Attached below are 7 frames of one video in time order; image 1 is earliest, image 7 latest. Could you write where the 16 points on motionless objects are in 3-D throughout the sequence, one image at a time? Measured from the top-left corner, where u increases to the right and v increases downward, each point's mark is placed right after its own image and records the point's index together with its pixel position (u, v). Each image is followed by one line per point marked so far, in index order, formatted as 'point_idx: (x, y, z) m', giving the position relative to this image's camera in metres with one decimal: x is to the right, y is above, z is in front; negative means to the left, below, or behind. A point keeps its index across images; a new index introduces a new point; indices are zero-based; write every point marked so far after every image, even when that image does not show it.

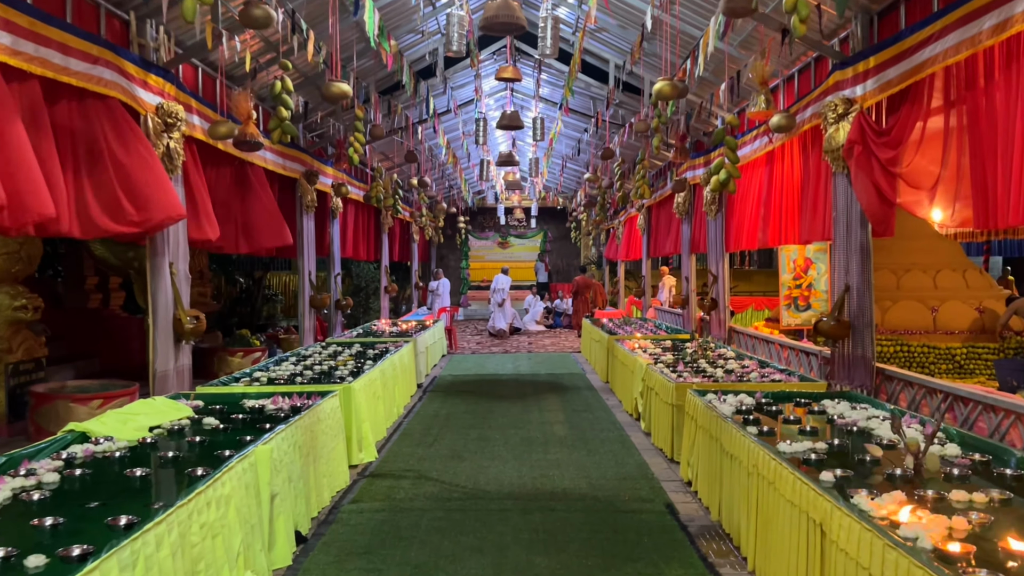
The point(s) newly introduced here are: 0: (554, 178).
0: (+0.8, +2.0, +13.9) m
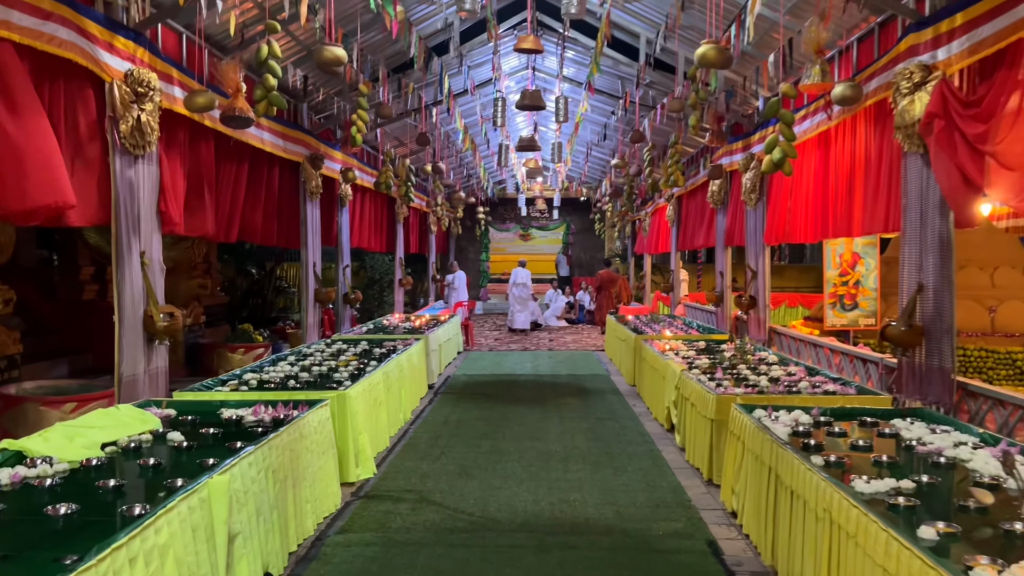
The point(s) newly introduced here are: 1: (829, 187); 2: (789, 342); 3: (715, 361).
0: (+1.1, +2.1, +13.3) m
1: (+2.1, +0.7, +5.2) m
2: (+2.1, -0.4, +6.1) m
3: (+1.4, -0.5, +5.5) m
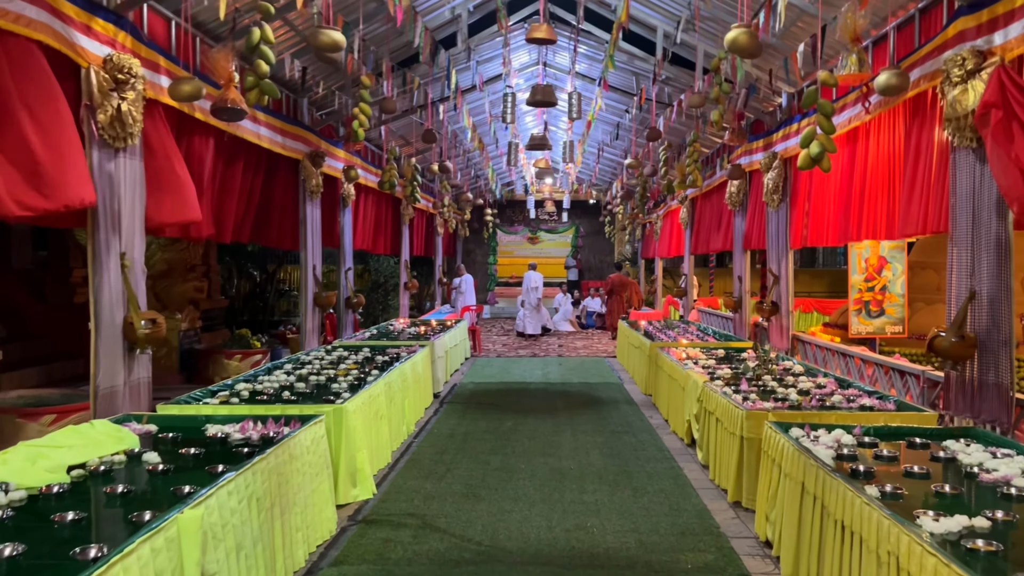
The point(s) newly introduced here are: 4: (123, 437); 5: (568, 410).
0: (+1.3, +2.0, +13.0) m
1: (+2.1, +0.6, +4.9) m
2: (+2.2, -0.5, +5.7) m
3: (+1.5, -0.6, +5.2) m
4: (-1.5, -0.6, +3.1) m
5: (+0.4, -1.0, +6.1) m
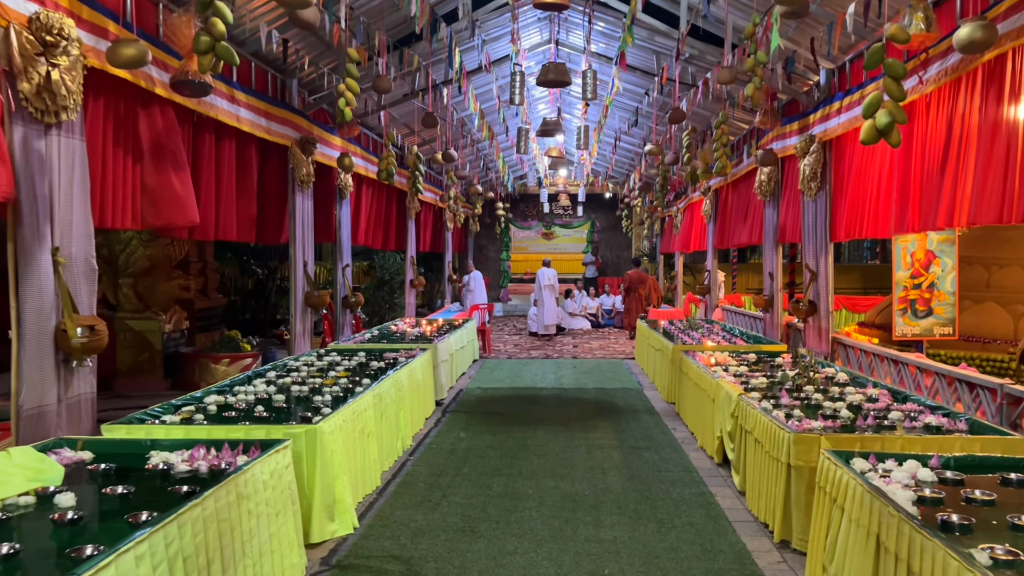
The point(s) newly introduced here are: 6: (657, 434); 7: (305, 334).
0: (+1.5, +2.1, +12.4) m
1: (+2.2, +0.6, +4.2) m
2: (+2.3, -0.4, +5.1) m
3: (+1.5, -0.5, +4.6) m
4: (-1.5, -0.6, +2.5) m
5: (+0.5, -0.9, +5.6) m
6: (+0.9, -1.0, +5.2) m
7: (-1.6, -0.4, +6.1) m
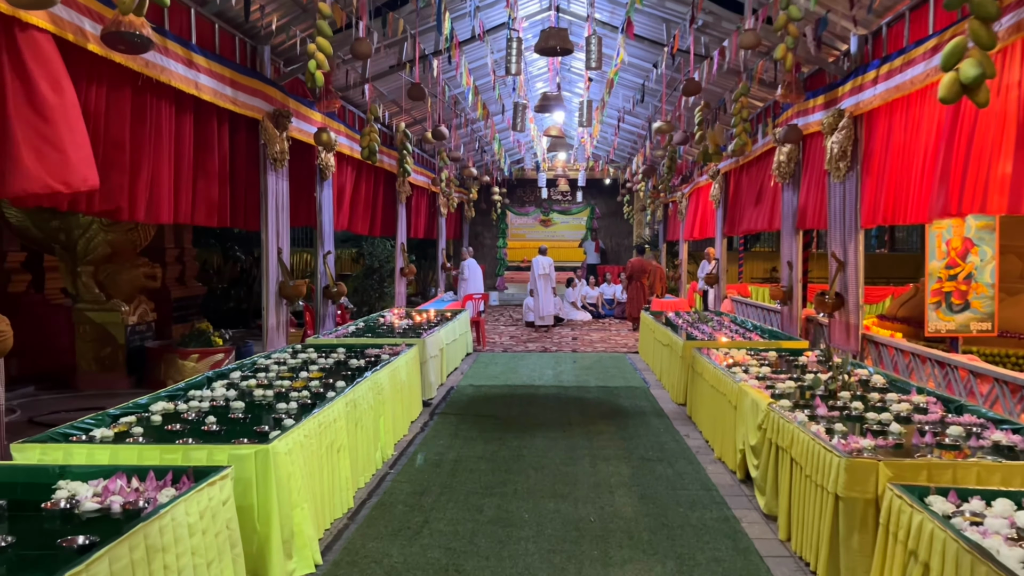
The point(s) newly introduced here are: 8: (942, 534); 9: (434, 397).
0: (+1.4, +2.2, +11.8) m
1: (+2.1, +0.7, +3.7) m
2: (+2.2, -0.4, +4.6) m
3: (+1.5, -0.5, +4.1) m
4: (-1.5, -0.6, +2.0) m
5: (+0.5, -0.9, +5.1) m
6: (+0.9, -0.9, +4.6) m
7: (-1.6, -0.3, +5.5) m
8: (+1.0, -0.6, +1.9) m
9: (-0.6, -0.8, +5.9) m
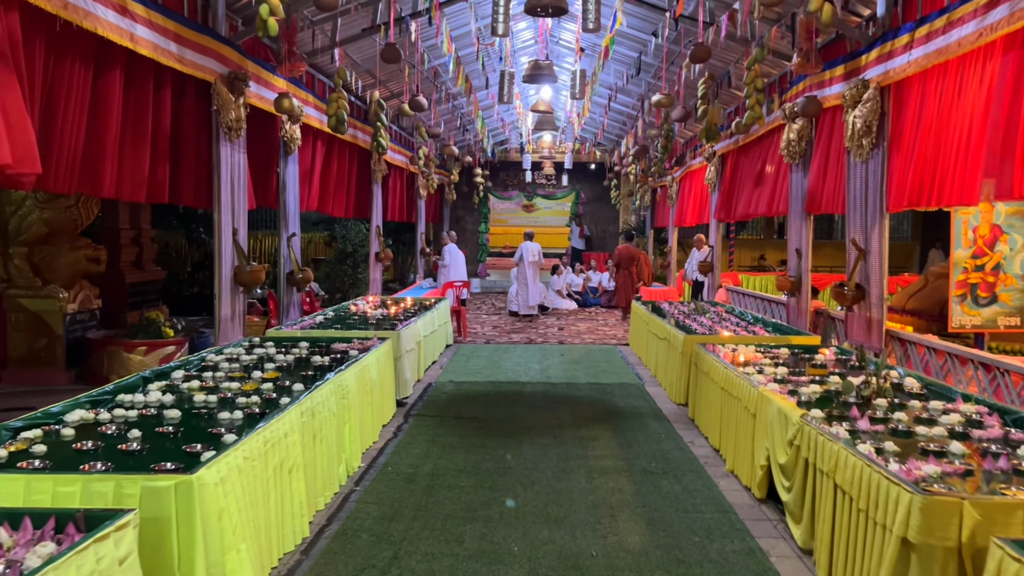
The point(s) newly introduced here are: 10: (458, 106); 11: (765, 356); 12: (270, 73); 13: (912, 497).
0: (+1.2, +2.4, +11.2) m
1: (+2.1, +0.7, +3.2) m
2: (+2.2, -0.3, +4.1) m
3: (+1.4, -0.5, +3.6) m
4: (-1.5, -0.5, +1.4) m
5: (+0.4, -0.8, +4.5) m
6: (+0.8, -0.9, +4.1) m
7: (-1.7, -0.2, +5.0) m
8: (+1.0, -0.6, +1.4) m
9: (-0.7, -0.7, +5.3) m
10: (-0.6, +2.1, +9.4) m
11: (+1.4, -0.4, +4.5) m
12: (-1.6, +1.4, +5.2) m
13: (+1.0, -0.5, +2.0) m
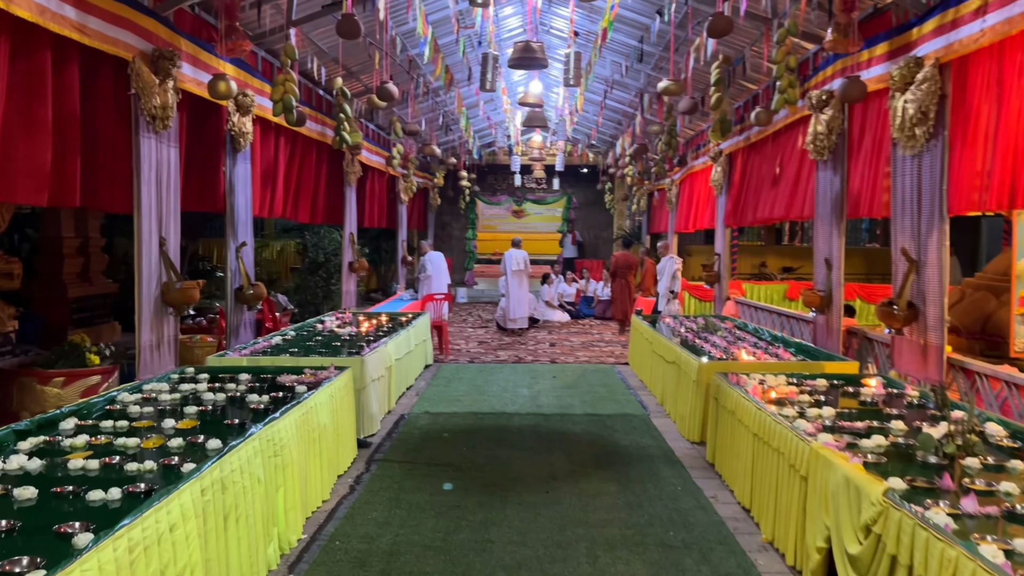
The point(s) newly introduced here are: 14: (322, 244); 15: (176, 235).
0: (+1.0, +2.3, +10.5) m
1: (+2.0, +0.6, +2.4) m
2: (+2.1, -0.4, +3.3) m
3: (+1.4, -0.5, +2.8) m
4: (-1.6, -0.6, +0.6) m
5: (+0.3, -0.9, +3.7) m
6: (+0.8, -0.9, +3.3) m
7: (-1.8, -0.3, +4.2) m
8: (+1.0, -0.7, +0.6) m
9: (-0.8, -0.8, +4.5) m
10: (-0.8, +2.0, +8.6) m
11: (+1.4, -0.5, +3.7) m
12: (-1.7, +1.3, +4.4) m
13: (+1.0, -0.6, +1.2) m
14: (-2.0, +0.5, +8.2) m
15: (-1.8, +0.3, +4.2) m
